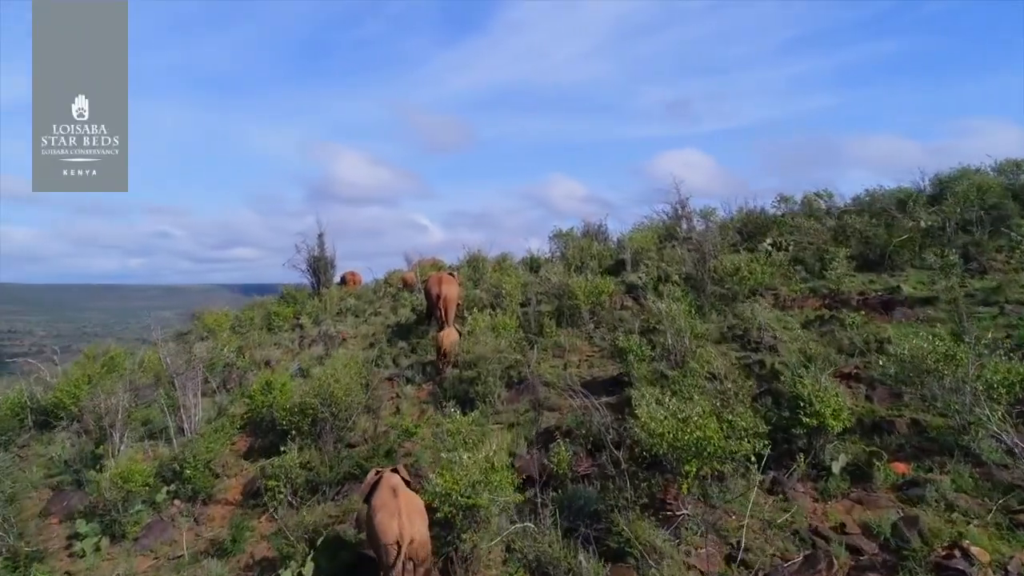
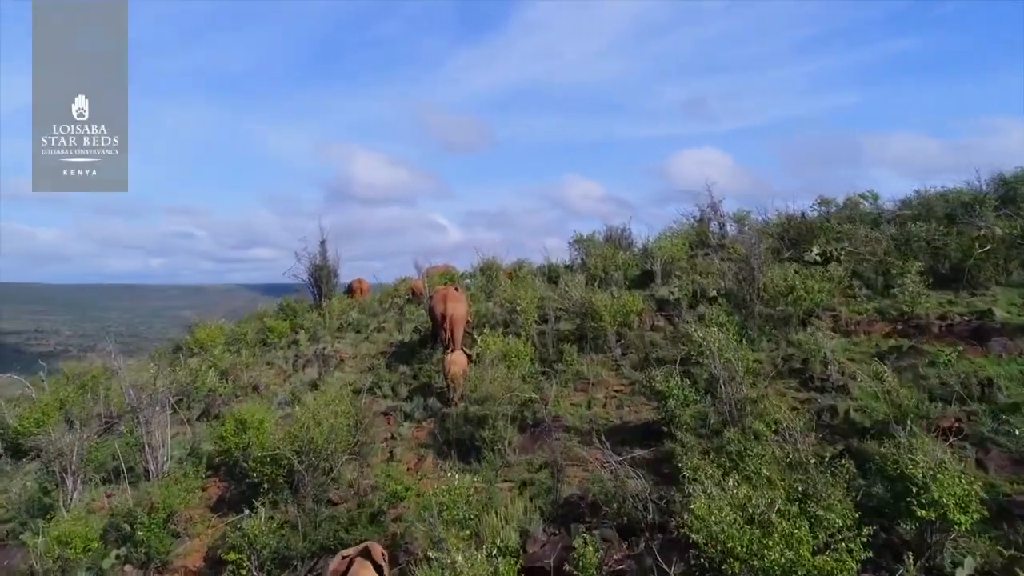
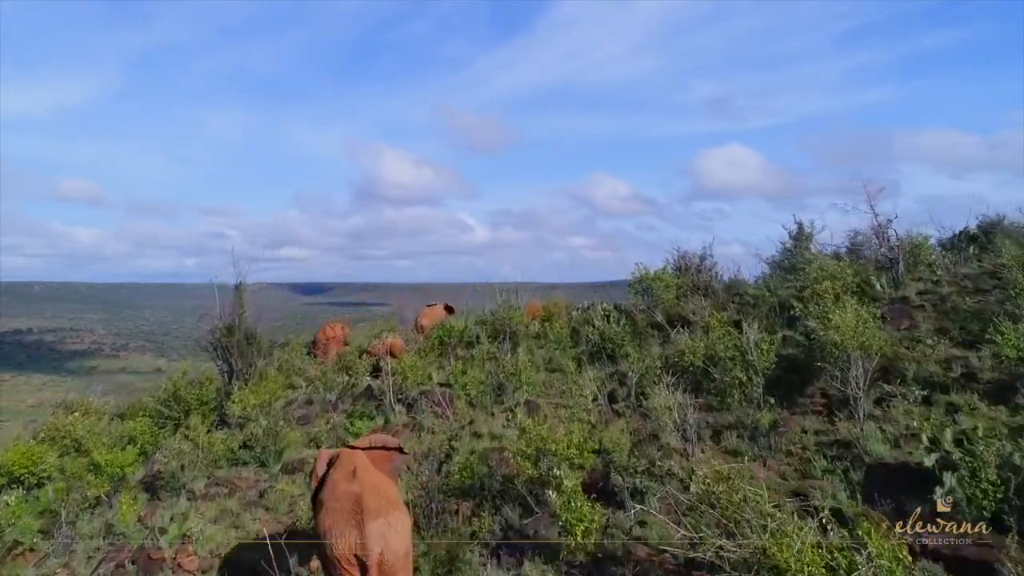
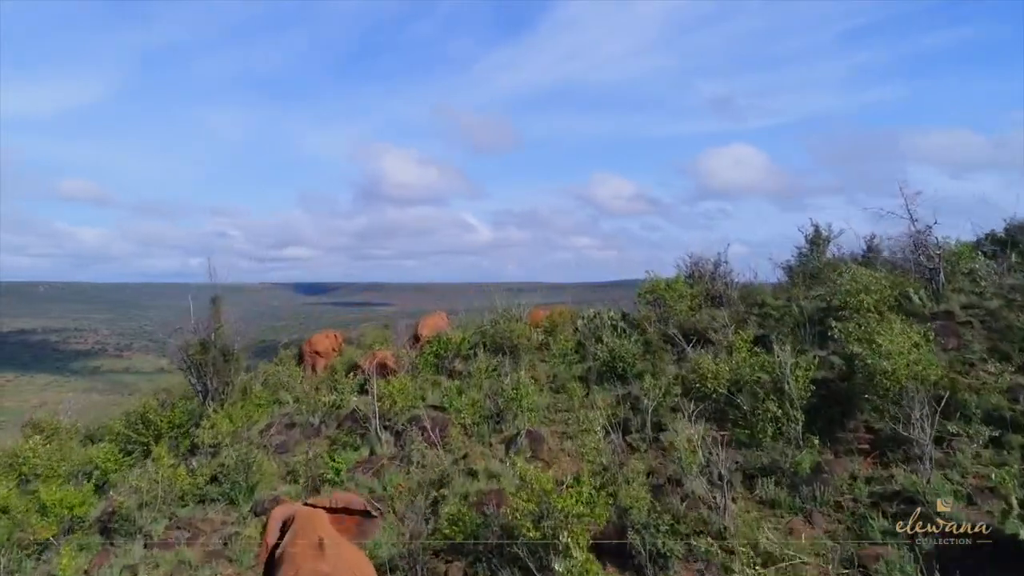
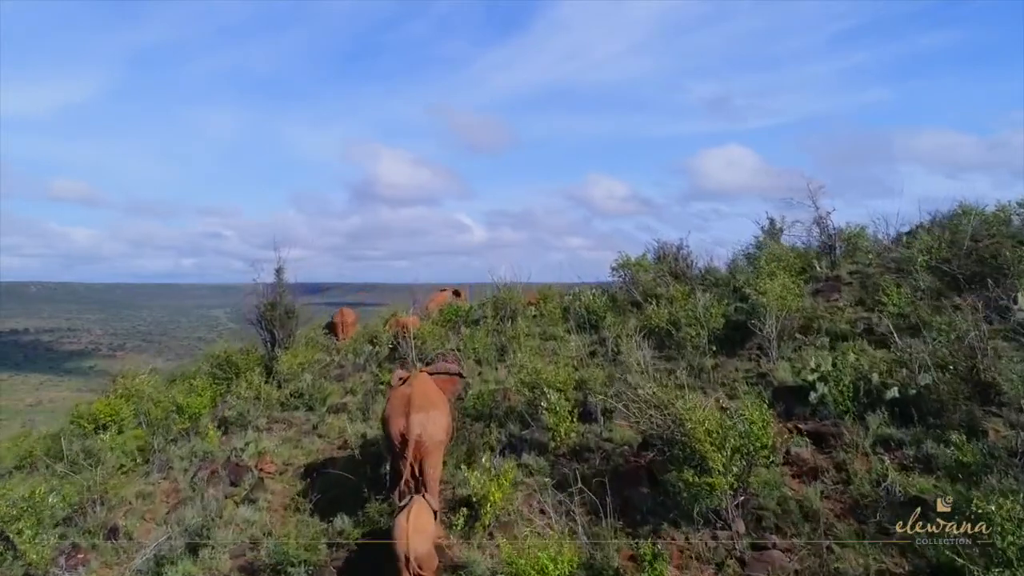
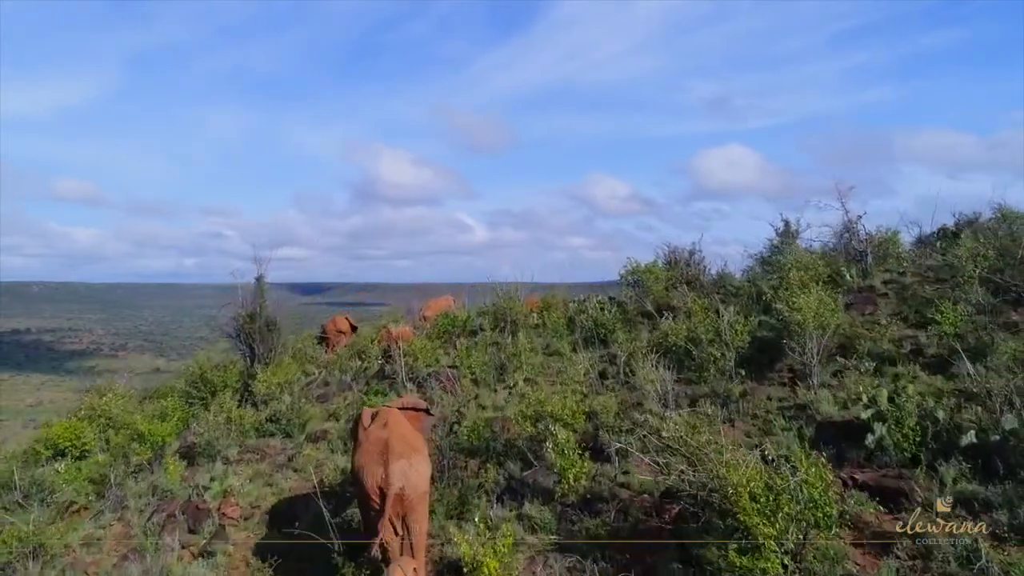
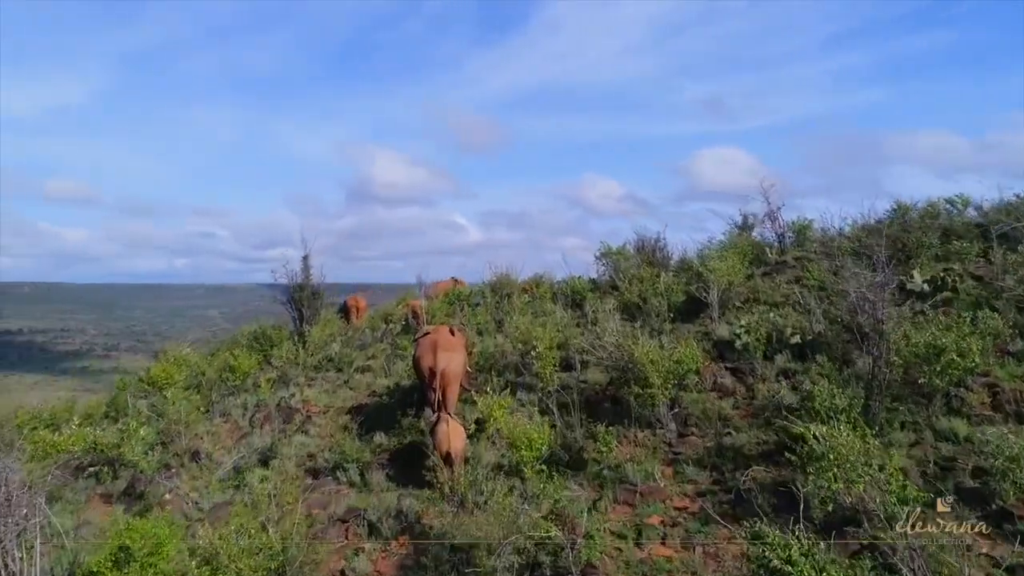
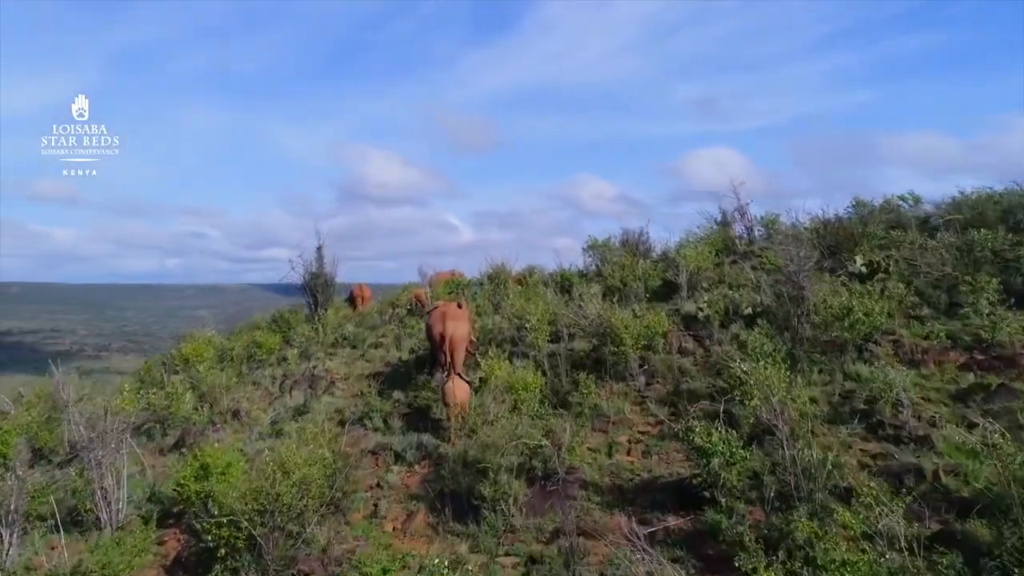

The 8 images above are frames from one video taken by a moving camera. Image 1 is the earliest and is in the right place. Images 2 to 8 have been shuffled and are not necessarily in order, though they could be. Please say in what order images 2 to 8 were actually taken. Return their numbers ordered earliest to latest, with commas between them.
2, 8, 7, 5, 6, 3, 4
